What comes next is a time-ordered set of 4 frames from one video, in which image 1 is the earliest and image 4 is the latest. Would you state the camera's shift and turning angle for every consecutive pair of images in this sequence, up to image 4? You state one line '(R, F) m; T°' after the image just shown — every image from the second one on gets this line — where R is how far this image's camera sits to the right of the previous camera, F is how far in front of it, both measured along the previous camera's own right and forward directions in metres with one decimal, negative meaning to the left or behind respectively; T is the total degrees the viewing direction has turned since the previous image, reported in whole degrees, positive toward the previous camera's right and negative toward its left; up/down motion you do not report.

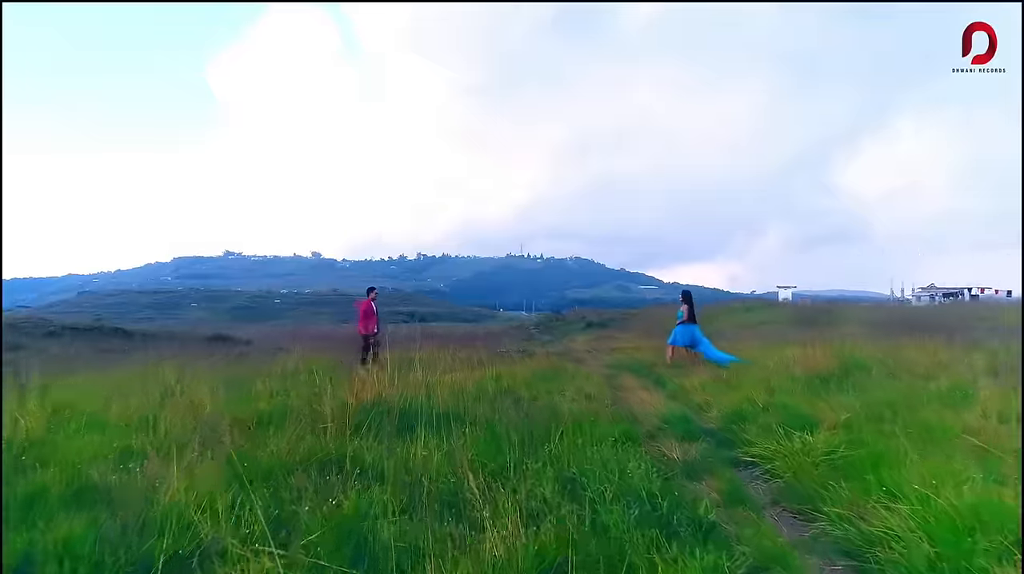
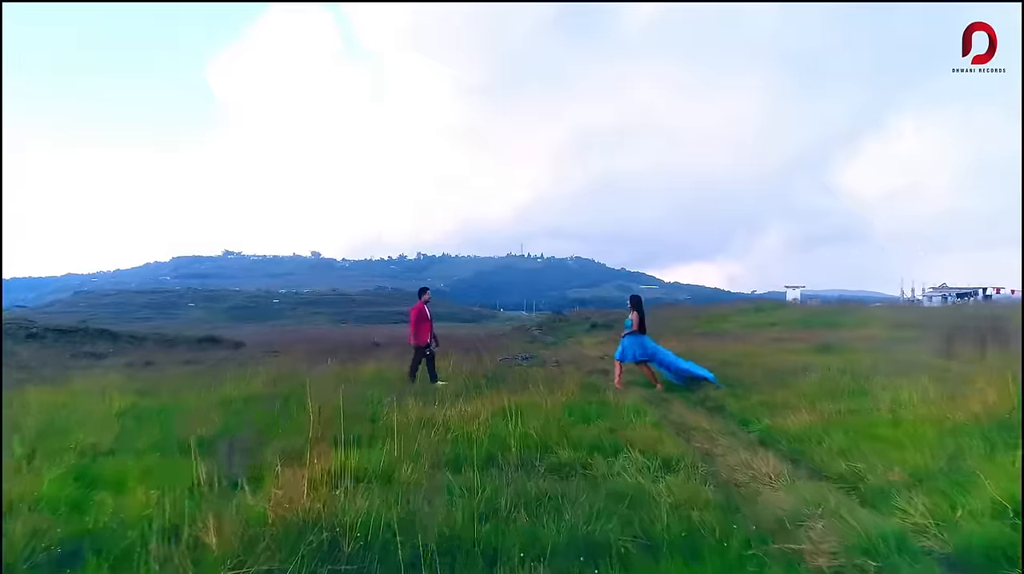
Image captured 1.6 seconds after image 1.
(-0.1, +0.8) m; 0°
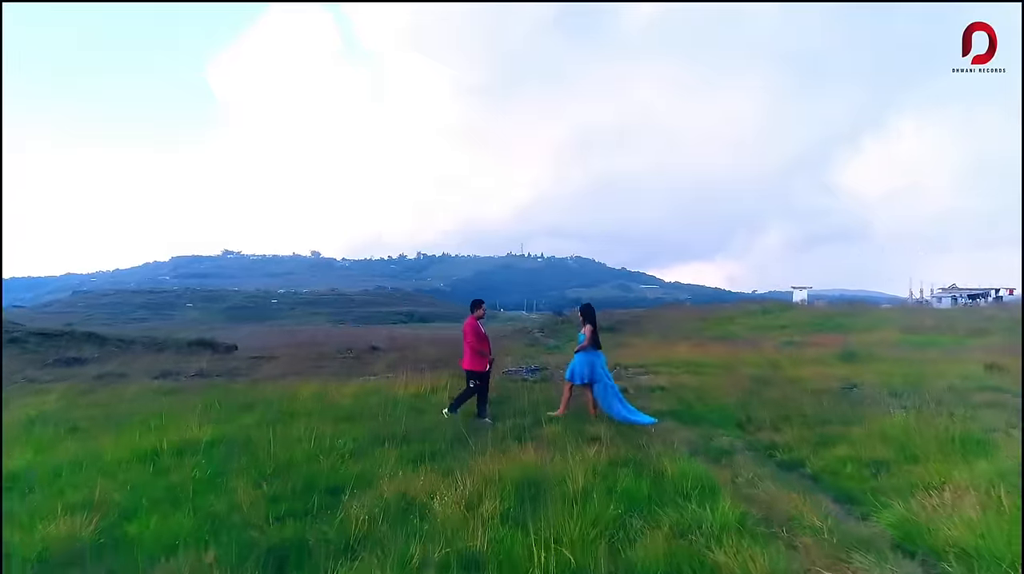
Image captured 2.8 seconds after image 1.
(0.0, +0.7) m; 0°
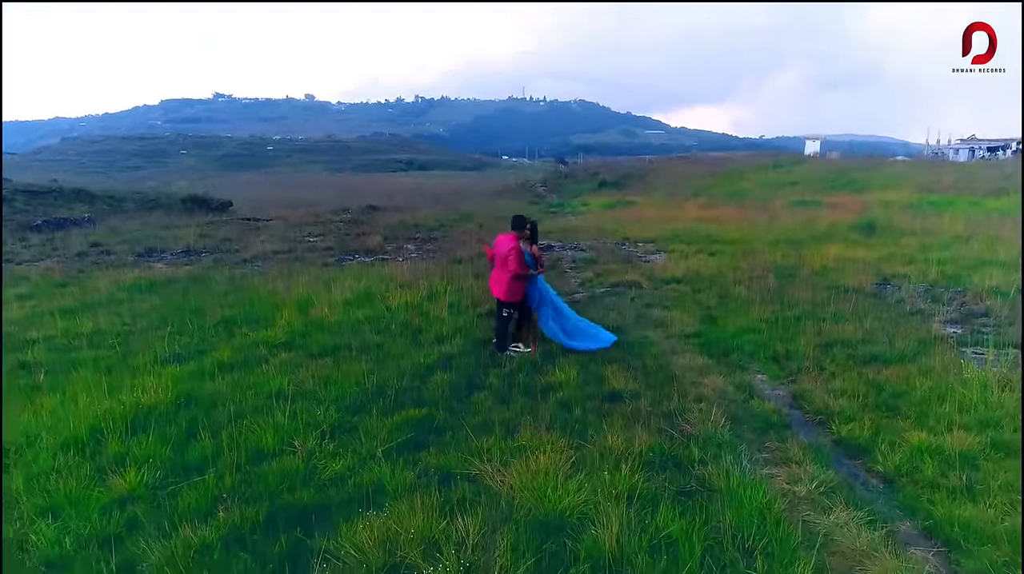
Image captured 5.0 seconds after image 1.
(0.0, +0.5) m; 0°
